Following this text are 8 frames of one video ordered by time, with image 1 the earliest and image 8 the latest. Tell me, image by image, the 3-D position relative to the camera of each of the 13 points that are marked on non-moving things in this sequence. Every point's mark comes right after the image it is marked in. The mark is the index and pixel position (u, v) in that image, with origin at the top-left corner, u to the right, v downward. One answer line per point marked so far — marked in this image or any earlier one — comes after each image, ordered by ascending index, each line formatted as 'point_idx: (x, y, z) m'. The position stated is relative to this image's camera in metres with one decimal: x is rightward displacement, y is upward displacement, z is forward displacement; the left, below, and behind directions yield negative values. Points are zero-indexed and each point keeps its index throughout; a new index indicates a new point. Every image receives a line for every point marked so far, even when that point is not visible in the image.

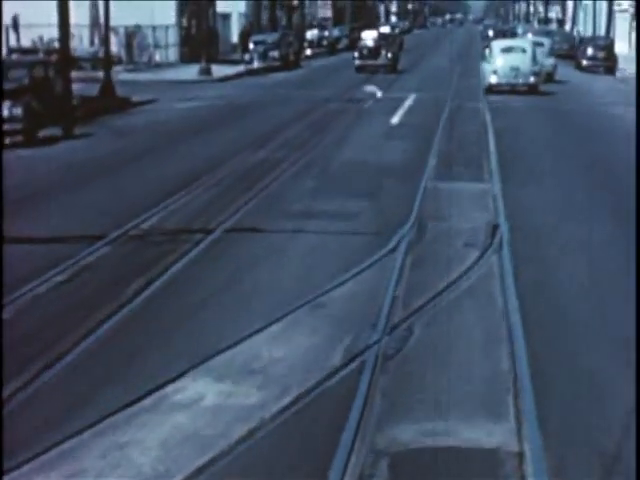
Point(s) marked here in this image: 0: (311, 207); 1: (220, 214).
0: (-0.1, +0.4, +19.8) m
1: (-1.1, +0.3, +19.2) m
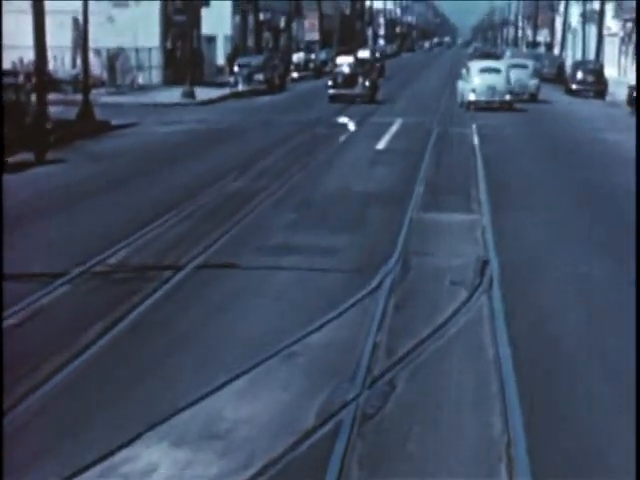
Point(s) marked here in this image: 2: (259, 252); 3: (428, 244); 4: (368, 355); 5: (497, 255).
0: (-0.3, 0.0, +18.6) m
1: (-1.3, -0.1, +18.0) m
2: (-0.6, -0.1, +17.6) m
3: (+1.2, -0.1, +18.7) m
4: (+0.3, -0.8, +12.1) m
5: (+1.8, -0.2, +17.9) m
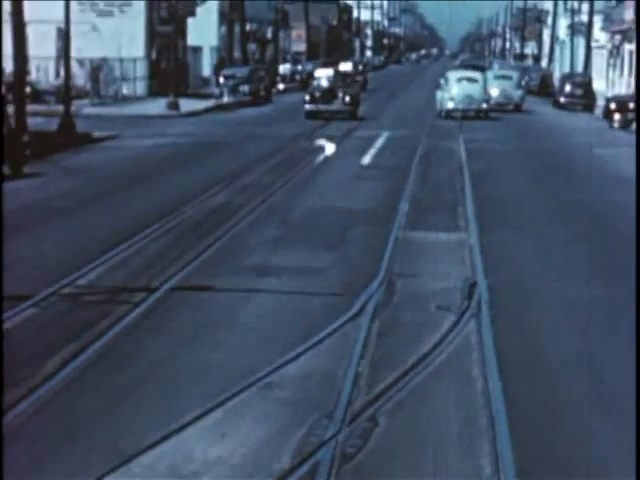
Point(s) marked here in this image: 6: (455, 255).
0: (-0.5, -0.2, +18.0) m
1: (-1.5, -0.3, +17.3) m
2: (-0.8, -0.3, +16.9) m
3: (+1.0, -0.3, +18.0) m
4: (+0.2, -1.0, +11.4) m
5: (+1.7, -0.4, +17.2) m
6: (+1.5, -0.2, +19.1) m
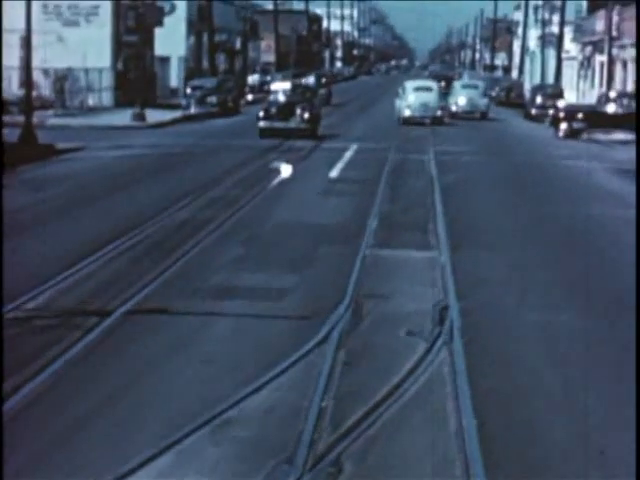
0: (-0.9, -0.4, +17.1) m
1: (-1.8, -0.5, +16.4) m
2: (-1.2, -0.5, +16.0) m
3: (+0.6, -0.5, +17.2) m
4: (0.0, -1.1, +10.6) m
5: (+1.3, -0.6, +16.4) m
6: (+1.1, -0.4, +18.3) m
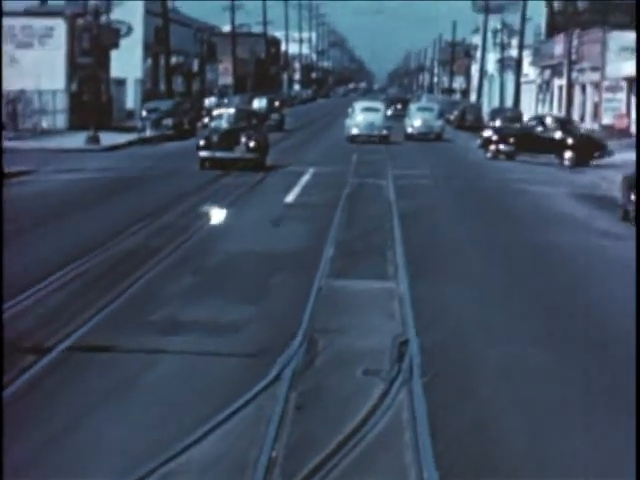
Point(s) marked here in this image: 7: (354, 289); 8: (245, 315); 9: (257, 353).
0: (-1.3, -0.7, +16.2) m
1: (-2.3, -0.8, +15.6) m
2: (-1.6, -0.8, +15.2) m
3: (+0.2, -0.8, +16.4) m
4: (-0.3, -1.3, +9.7) m
5: (+0.9, -0.9, +15.6) m
6: (+0.6, -0.7, +17.5) m
7: (+0.4, -0.5, +19.0) m
8: (-0.7, -0.7, +16.5) m
9: (-0.5, -0.9, +14.2) m
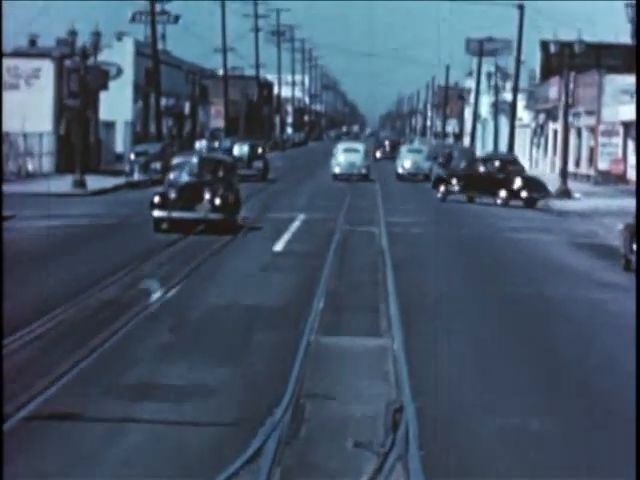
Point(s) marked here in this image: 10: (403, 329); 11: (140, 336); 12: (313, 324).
0: (-1.4, -1.2, +15.0) m
1: (-2.4, -1.2, +14.3) m
2: (-1.7, -1.3, +13.9) m
3: (+0.1, -1.3, +15.1) m
4: (-0.4, -1.7, +8.5) m
5: (+0.8, -1.3, +14.3) m
6: (+0.5, -1.2, +16.2) m
7: (+0.3, -1.1, +17.8) m
8: (-0.8, -1.2, +15.3) m
9: (-0.6, -1.4, +13.0) m
10: (+0.9, -1.0, +19.3) m
11: (-1.9, -1.0, +17.9) m
12: (-0.1, -1.0, +19.5) m
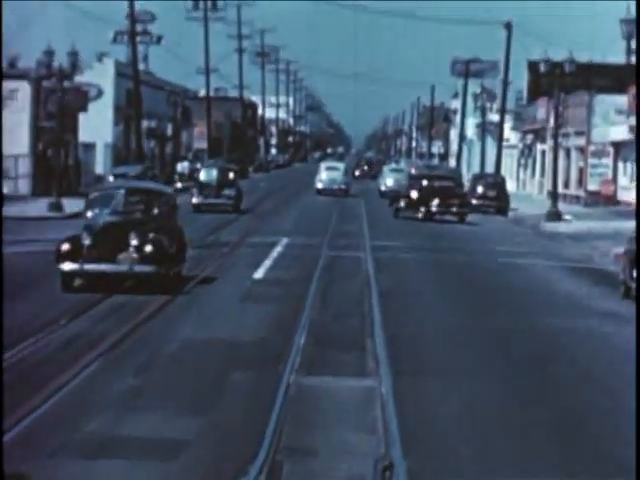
0: (-1.6, -1.5, +13.4) m
1: (-2.5, -1.5, +12.7) m
2: (-1.8, -1.5, +12.3) m
3: (-0.1, -1.5, +13.5) m
4: (-0.5, -1.9, +6.9) m
5: (+0.6, -1.6, +12.7) m
6: (+0.4, -1.5, +14.6) m
7: (+0.1, -1.4, +16.2) m
8: (-1.0, -1.5, +13.7) m
9: (-0.8, -1.6, +11.4) m
10: (+0.7, -1.3, +17.7) m
11: (-2.1, -1.3, +16.3) m
12: (-0.3, -1.3, +17.9) m
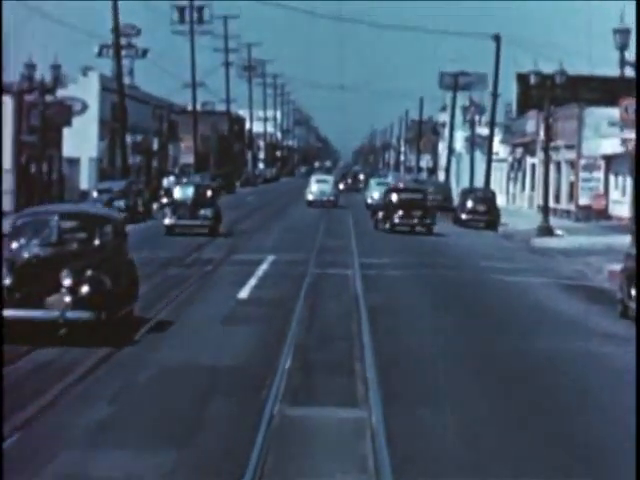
0: (-1.7, -1.6, +12.4) m
1: (-2.6, -1.7, +11.7) m
2: (-1.9, -1.7, +11.3) m
3: (-0.2, -1.7, +12.5) m
4: (-0.6, -2.0, +5.8) m
5: (+0.5, -1.8, +11.7) m
6: (+0.3, -1.7, +13.6) m
7: (-0.1, -1.6, +15.2) m
8: (-1.1, -1.7, +12.6) m
9: (-0.9, -1.8, +10.4) m
10: (+0.6, -1.5, +16.7) m
11: (-2.2, -1.5, +15.3) m
12: (-0.4, -1.5, +16.9) m
